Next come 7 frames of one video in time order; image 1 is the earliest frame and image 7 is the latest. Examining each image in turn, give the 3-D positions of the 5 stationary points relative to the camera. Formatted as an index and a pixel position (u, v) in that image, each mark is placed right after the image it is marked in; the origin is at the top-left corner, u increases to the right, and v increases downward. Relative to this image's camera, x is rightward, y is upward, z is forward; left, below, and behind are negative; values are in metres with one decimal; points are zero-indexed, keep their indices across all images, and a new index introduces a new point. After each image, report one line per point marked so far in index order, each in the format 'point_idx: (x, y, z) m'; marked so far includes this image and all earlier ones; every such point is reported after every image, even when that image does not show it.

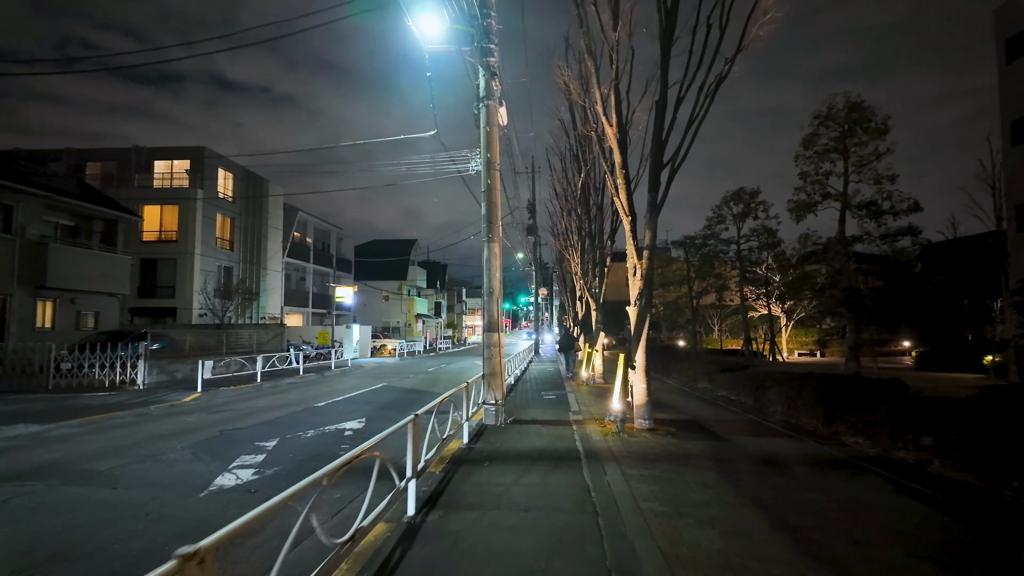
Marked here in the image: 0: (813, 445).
0: (+4.5, -2.4, +8.8) m
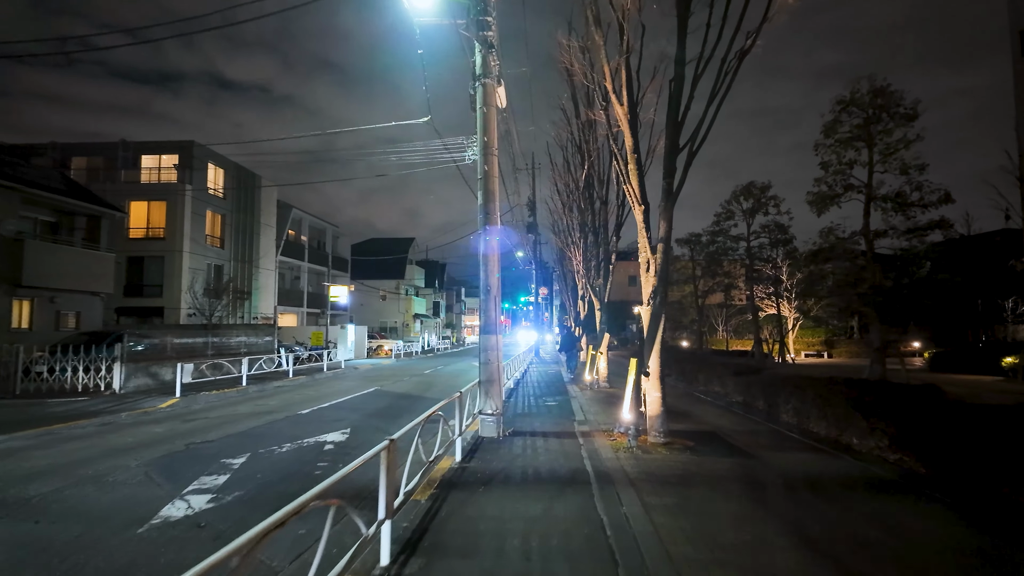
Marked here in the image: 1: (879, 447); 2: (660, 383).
0: (+4.4, -2.3, +7.8) m
1: (+5.4, -2.3, +8.7) m
2: (+2.2, -1.5, +8.9) m
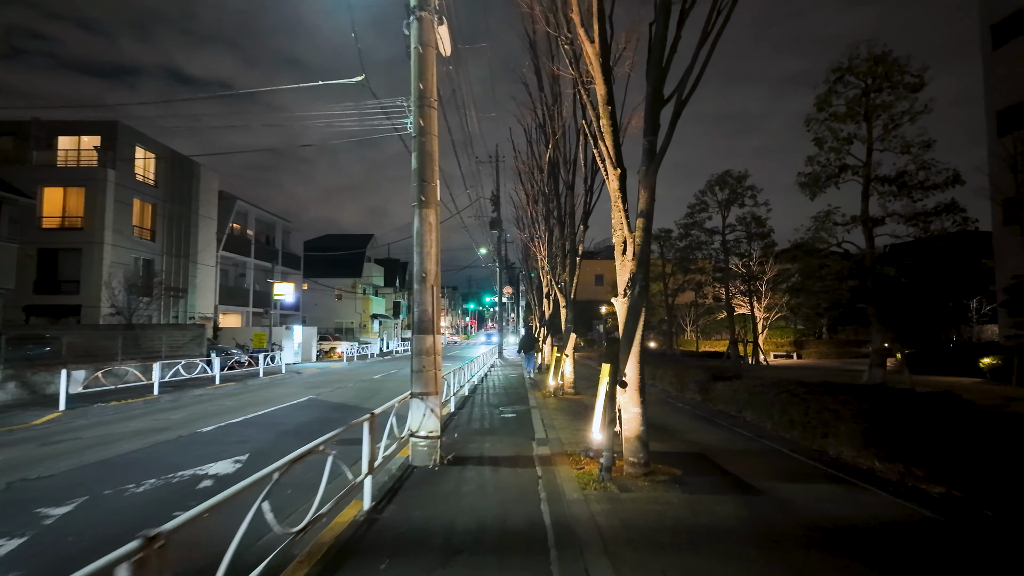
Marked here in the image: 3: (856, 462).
0: (+3.8, -2.2, +6.0) m
1: (+4.6, -2.2, +6.9) m
2: (+1.5, -1.3, +7.0) m
3: (+4.7, -2.4, +8.1) m
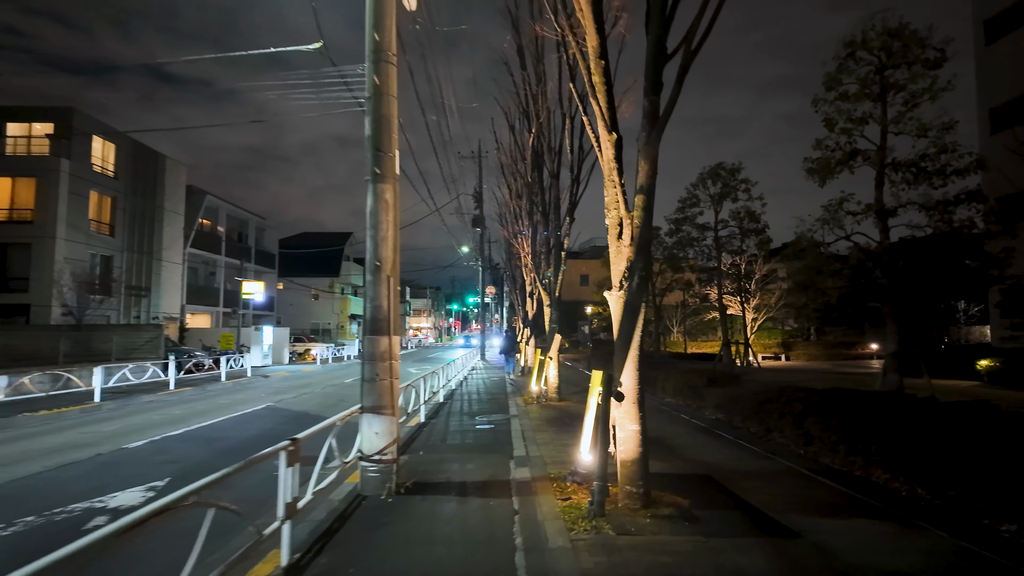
0: (+3.5, -2.1, +4.8) m
1: (+4.4, -2.1, +5.8) m
2: (+1.2, -1.2, +5.7) m
3: (+4.4, -2.3, +6.9) m
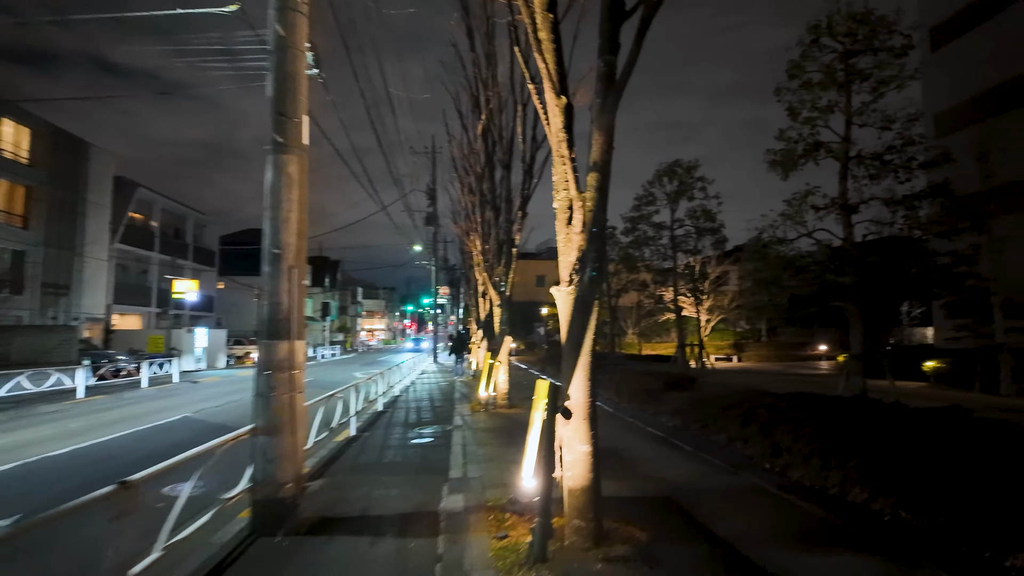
0: (+3.0, -2.0, +4.1) m
1: (+3.8, -2.0, +5.1) m
2: (+0.6, -1.2, +4.8) m
3: (+3.7, -2.3, +6.2) m
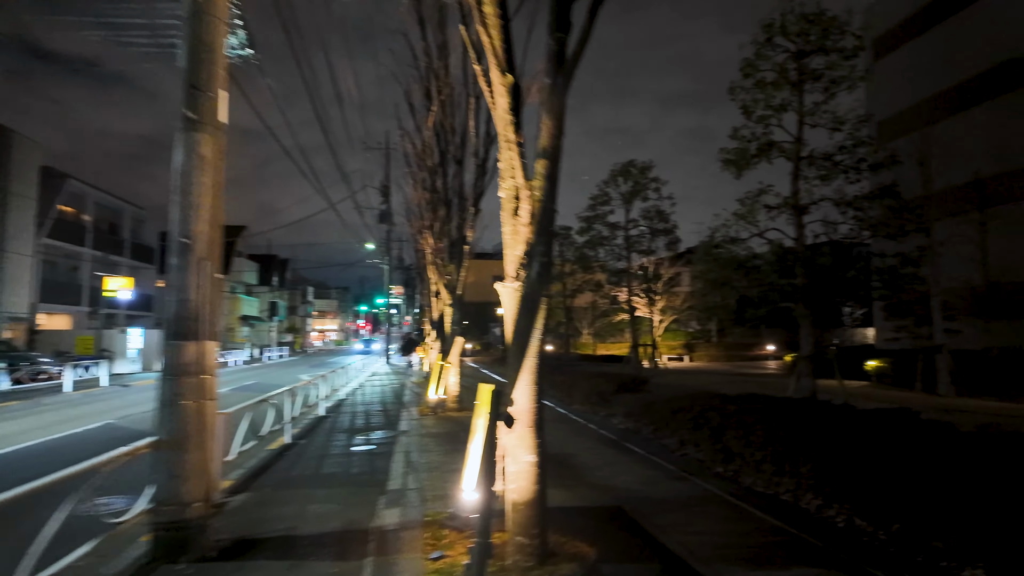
0: (+2.6, -2.0, +3.8) m
1: (+3.3, -2.0, +4.9) m
2: (+0.2, -1.1, +4.4) m
3: (+3.1, -2.2, +6.0) m
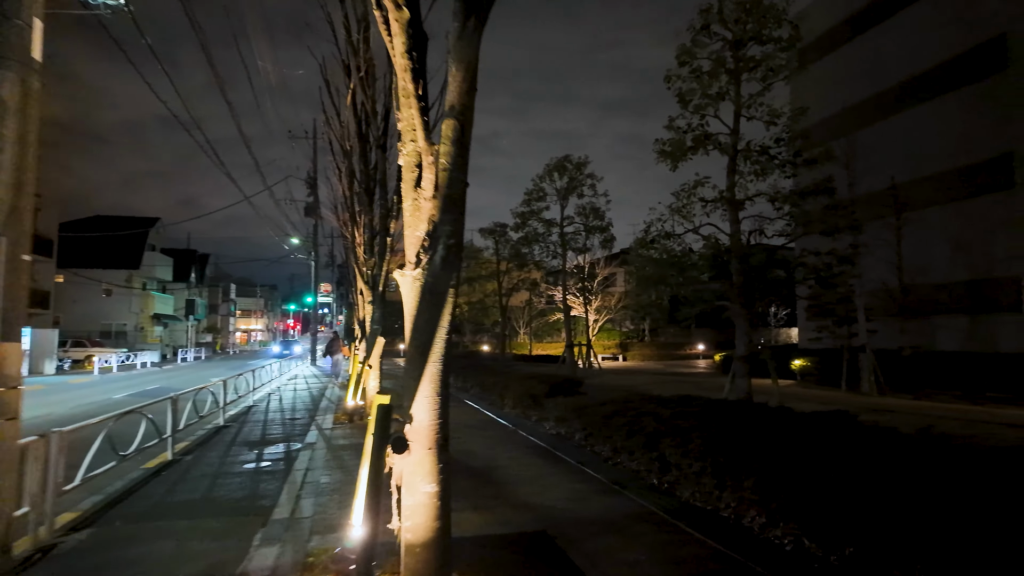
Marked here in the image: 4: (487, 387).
0: (+2.0, -2.0, +3.3) m
1: (+2.6, -2.0, +4.4) m
2: (-0.5, -1.1, +3.6) m
3: (+2.3, -2.2, +5.5) m
4: (-0.6, -2.5, +15.4) m
